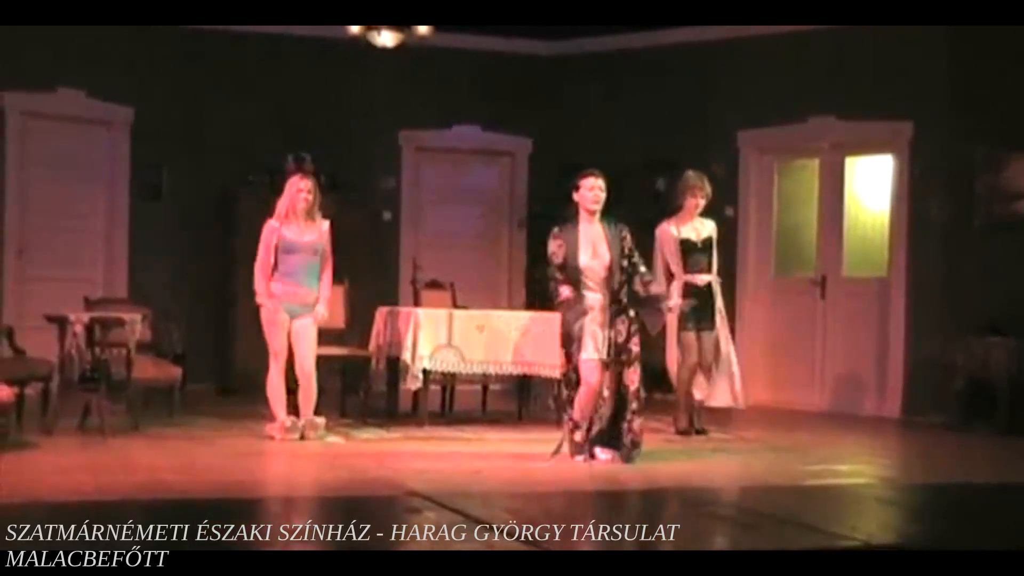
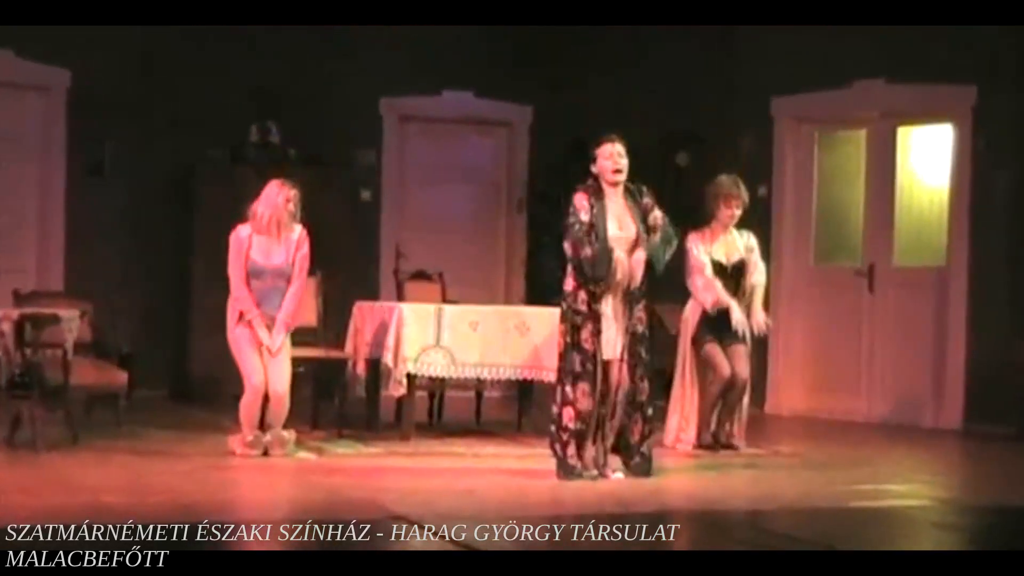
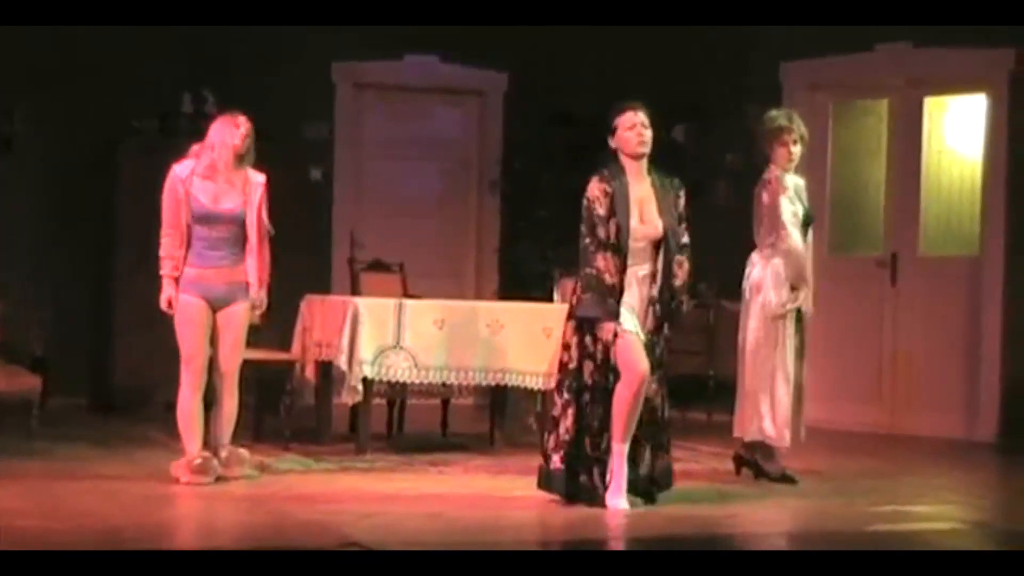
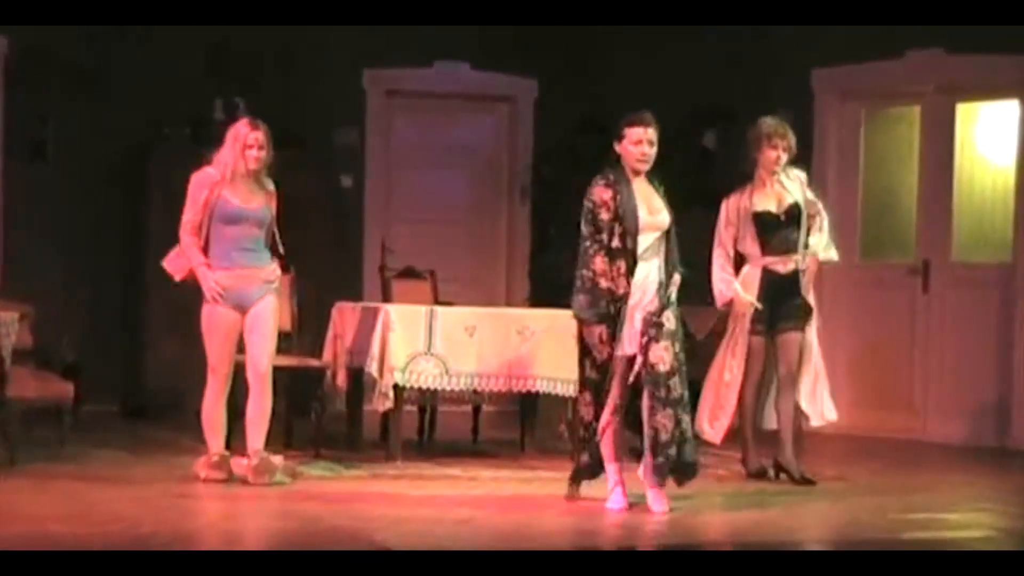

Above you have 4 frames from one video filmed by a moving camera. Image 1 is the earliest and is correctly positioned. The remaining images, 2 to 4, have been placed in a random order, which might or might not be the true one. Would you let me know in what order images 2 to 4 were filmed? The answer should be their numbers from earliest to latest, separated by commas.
2, 4, 3
